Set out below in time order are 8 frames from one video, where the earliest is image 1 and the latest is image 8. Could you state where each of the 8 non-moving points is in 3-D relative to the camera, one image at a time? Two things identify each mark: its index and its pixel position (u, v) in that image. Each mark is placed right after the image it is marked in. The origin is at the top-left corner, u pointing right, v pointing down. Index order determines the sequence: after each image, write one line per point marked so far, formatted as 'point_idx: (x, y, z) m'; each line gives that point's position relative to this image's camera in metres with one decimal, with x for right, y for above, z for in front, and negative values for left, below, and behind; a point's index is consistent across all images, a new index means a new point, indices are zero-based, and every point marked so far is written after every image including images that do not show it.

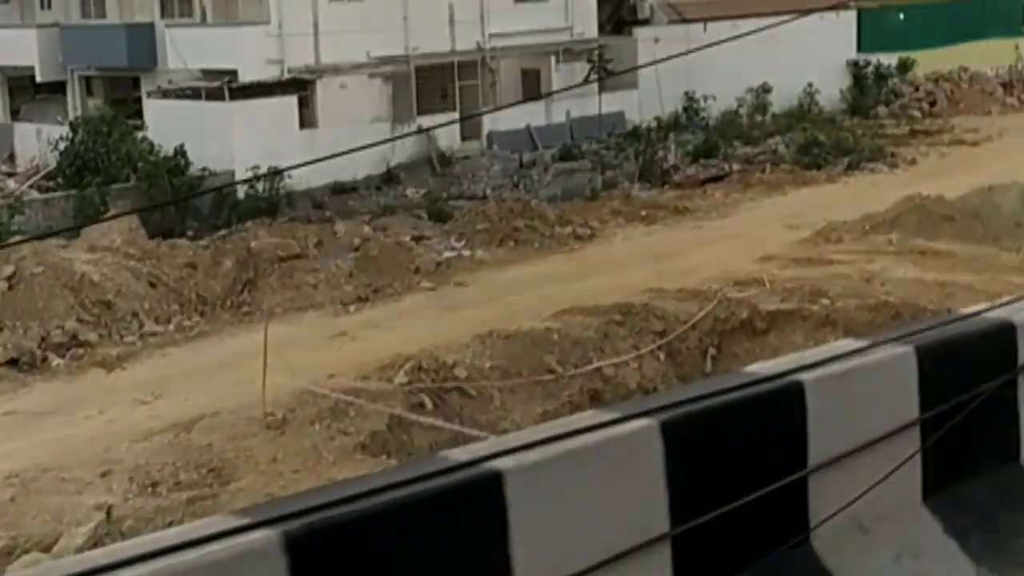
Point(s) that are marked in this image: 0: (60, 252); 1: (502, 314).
0: (-5.3, +0.4, +19.3) m
1: (-0.1, -0.3, +18.7) m
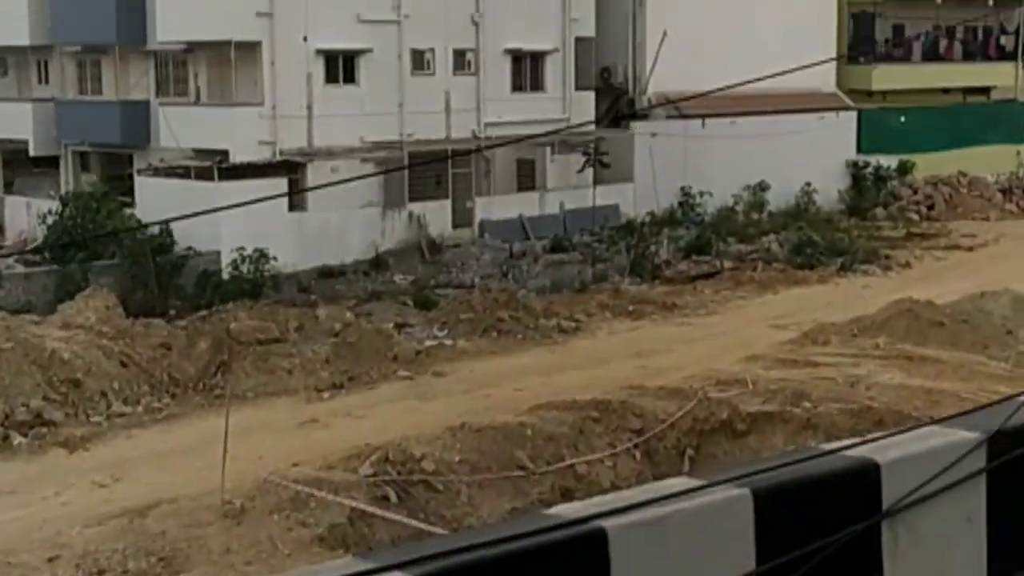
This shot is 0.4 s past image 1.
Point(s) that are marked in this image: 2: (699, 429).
0: (-5.6, -0.5, +19.0) m
1: (-0.4, -1.3, +18.4) m
2: (+2.0, -1.5, +17.7) m
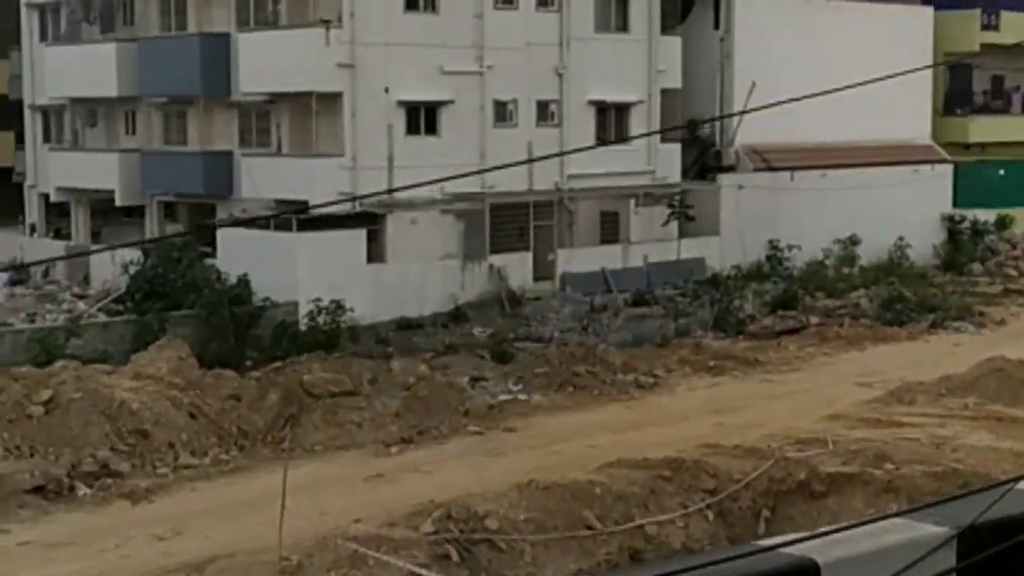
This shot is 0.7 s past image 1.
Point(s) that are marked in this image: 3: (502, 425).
0: (-4.7, -1.1, +18.9) m
1: (+0.4, -1.9, +18.0) m
2: (+2.8, -2.1, +17.1) m
3: (-0.1, -1.7, +20.0) m
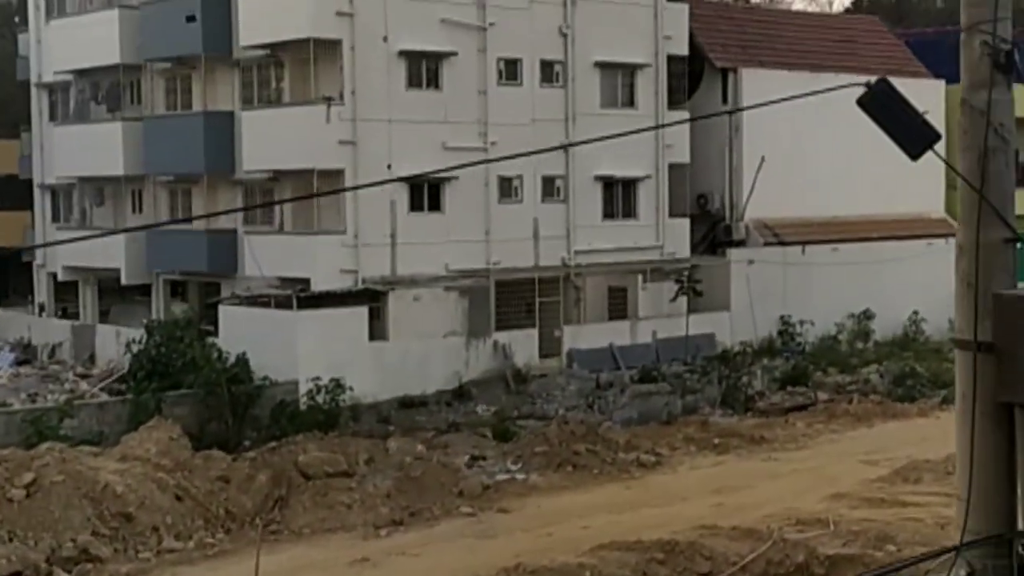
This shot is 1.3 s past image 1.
0: (-4.8, -2.0, +18.6) m
1: (+0.3, -2.8, +17.5) m
2: (+2.6, -2.9, +16.6) m
3: (-0.2, -2.6, +19.6) m
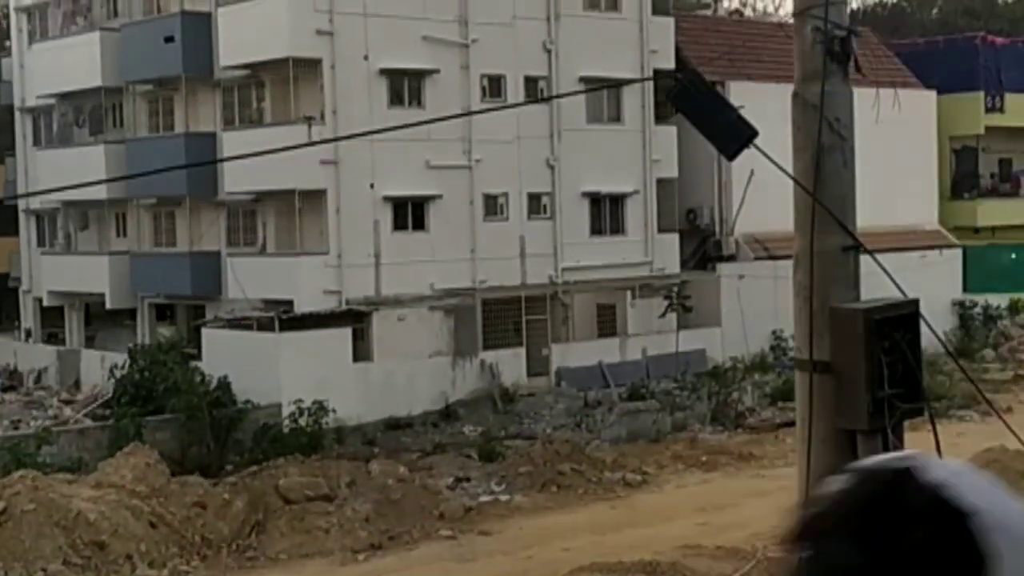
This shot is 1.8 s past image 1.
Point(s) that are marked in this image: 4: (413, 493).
0: (-5.1, -2.3, +18.3) m
1: (0.0, -3.0, +17.2) m
2: (+2.4, -3.0, +16.3) m
3: (-0.4, -2.8, +19.3) m
4: (-1.2, -2.5, +19.8) m
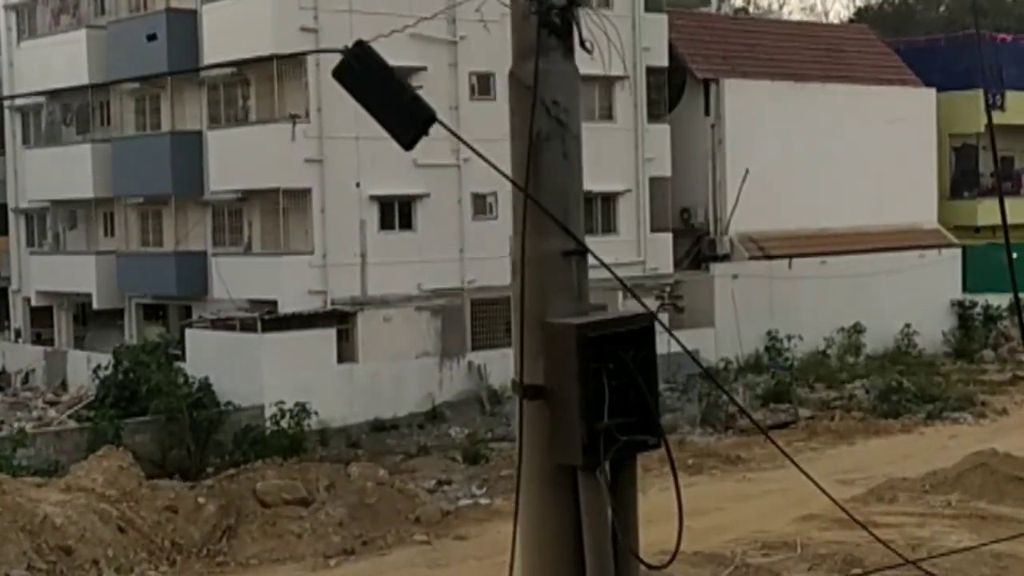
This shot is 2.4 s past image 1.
0: (-5.3, -2.3, +18.1) m
1: (-0.2, -3.0, +16.9) m
2: (+2.1, -3.1, +16.0) m
3: (-0.7, -2.8, +19.0) m
4: (-1.5, -2.5, +19.5) m
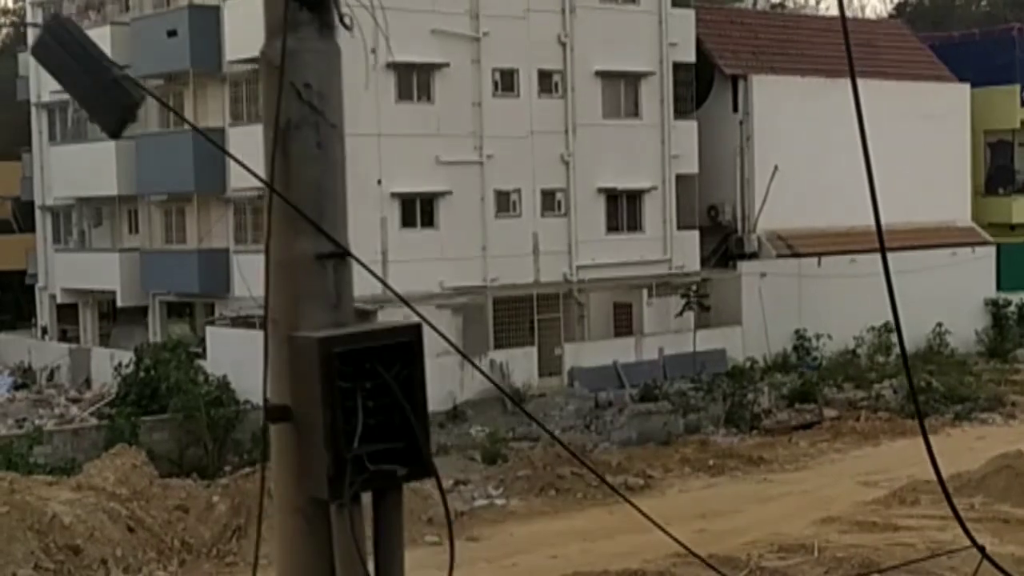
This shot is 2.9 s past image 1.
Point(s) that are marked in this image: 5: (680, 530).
0: (-5.2, -2.2, +18.0) m
1: (-0.1, -3.0, +16.7) m
2: (+2.2, -3.0, +15.7) m
3: (-0.5, -2.8, +18.8) m
4: (-1.3, -2.5, +19.3) m
5: (+2.0, -2.8, +19.1) m
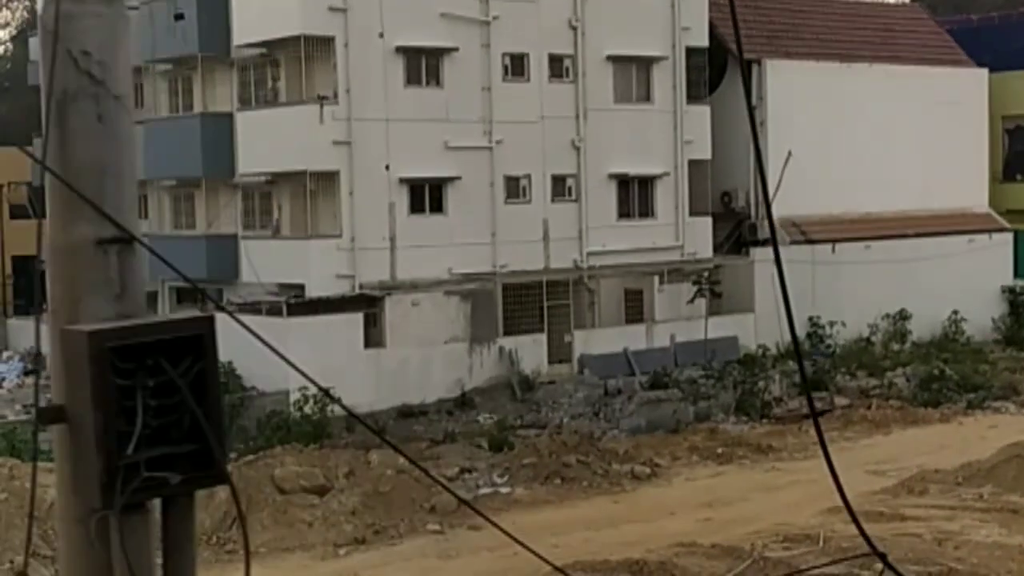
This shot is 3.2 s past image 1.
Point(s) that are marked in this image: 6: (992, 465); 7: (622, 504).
0: (-5.2, -2.1, +17.9) m
1: (-0.1, -2.8, +16.5) m
2: (+2.2, -2.9, +15.5) m
3: (-0.5, -2.7, +18.6) m
4: (-1.3, -2.3, +19.2) m
5: (+2.0, -2.7, +18.9) m
6: (+5.9, -2.2, +19.8) m
7: (+1.3, -2.6, +19.8) m
